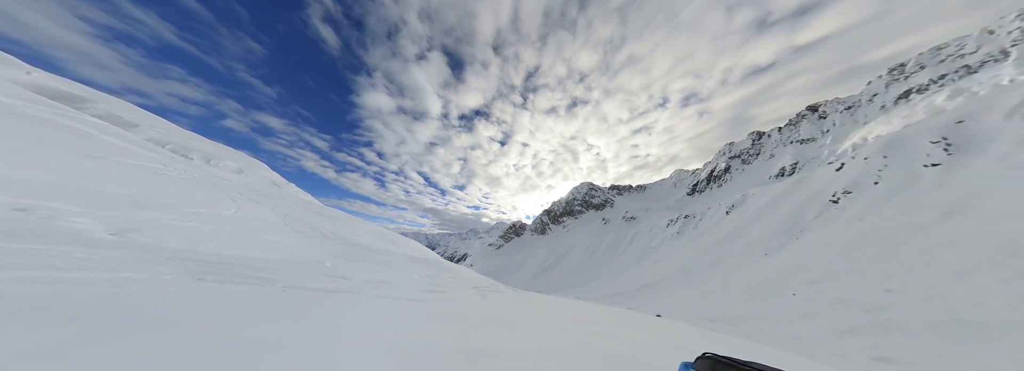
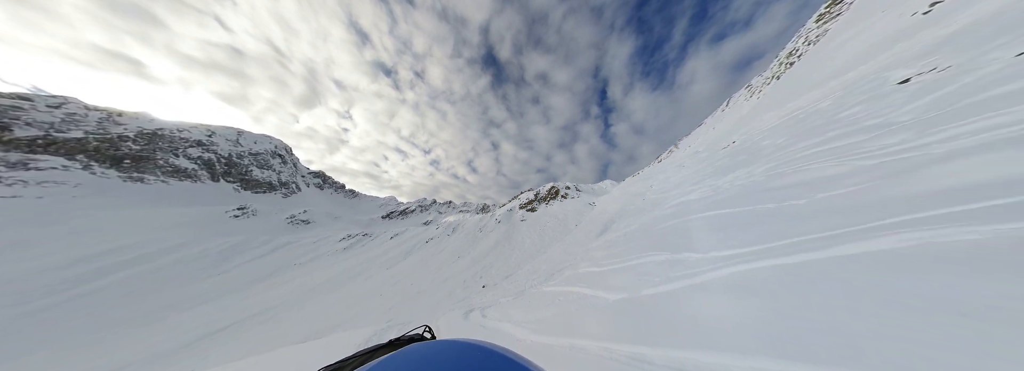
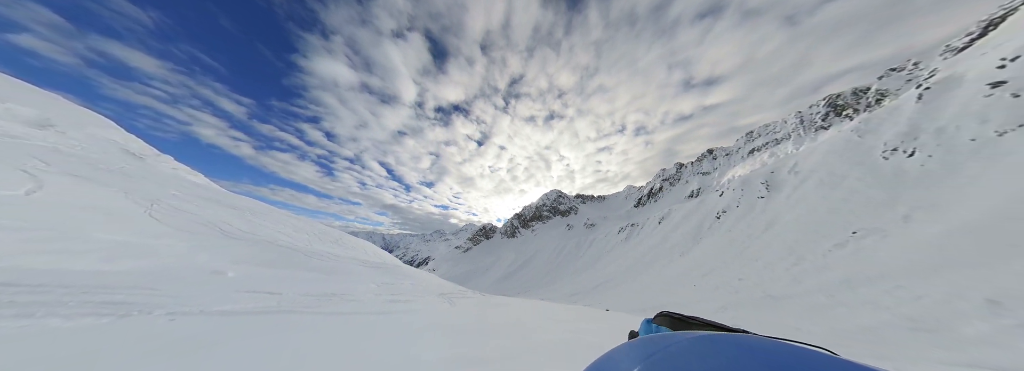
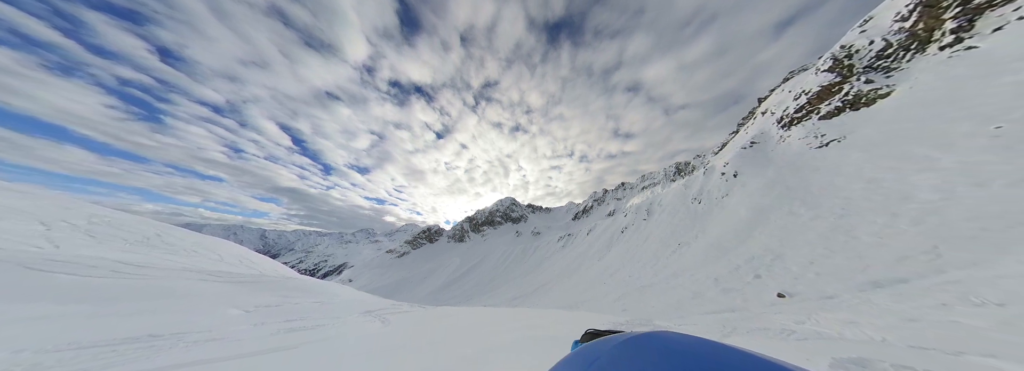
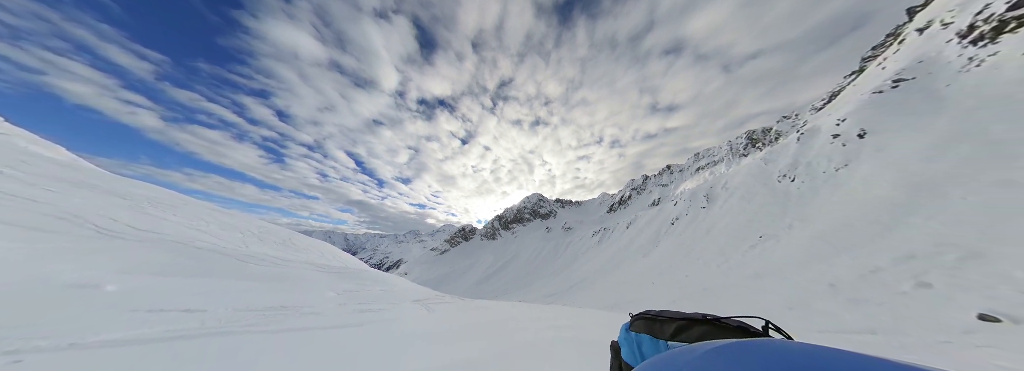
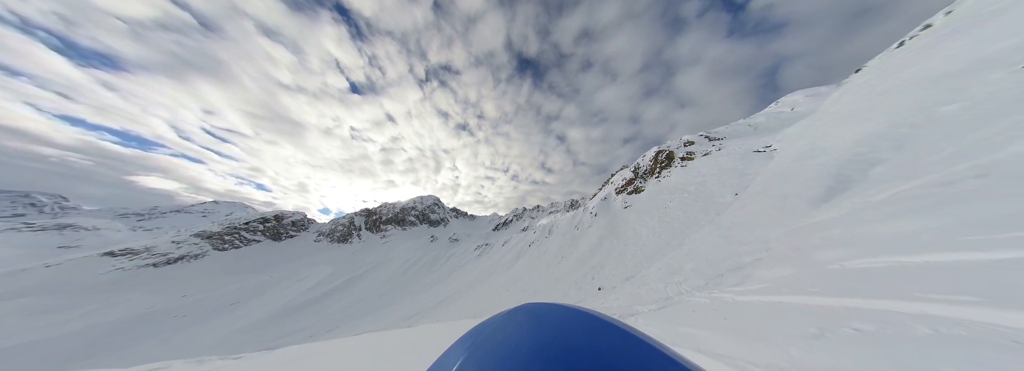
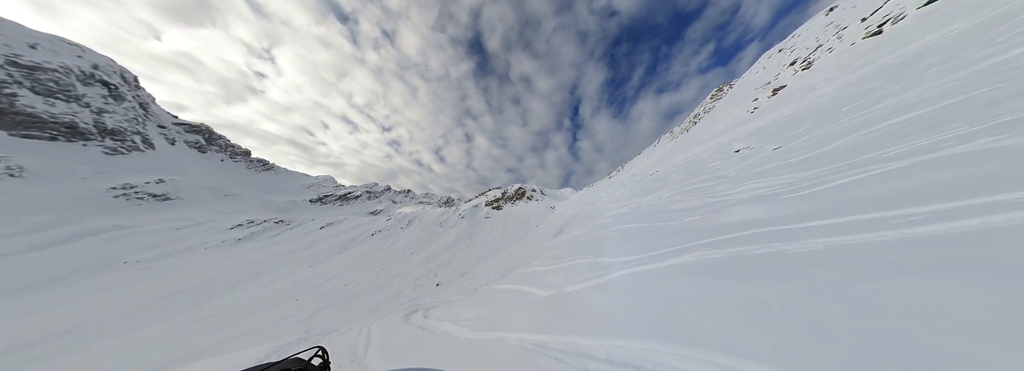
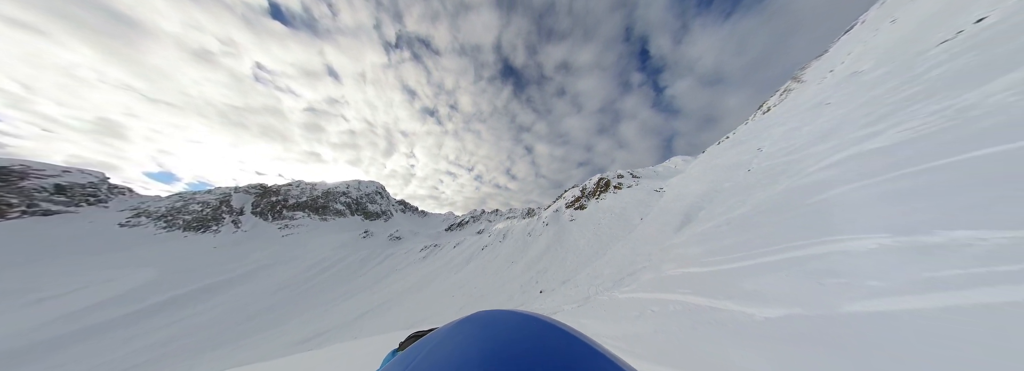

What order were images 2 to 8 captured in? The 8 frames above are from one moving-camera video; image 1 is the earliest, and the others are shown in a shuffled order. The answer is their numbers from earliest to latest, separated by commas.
3, 5, 4, 6, 8, 2, 7
